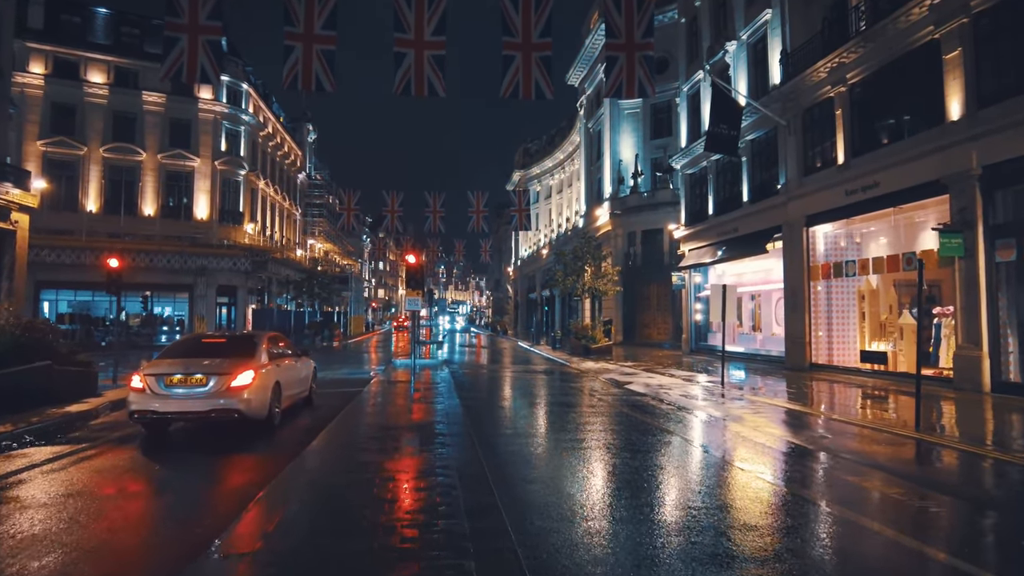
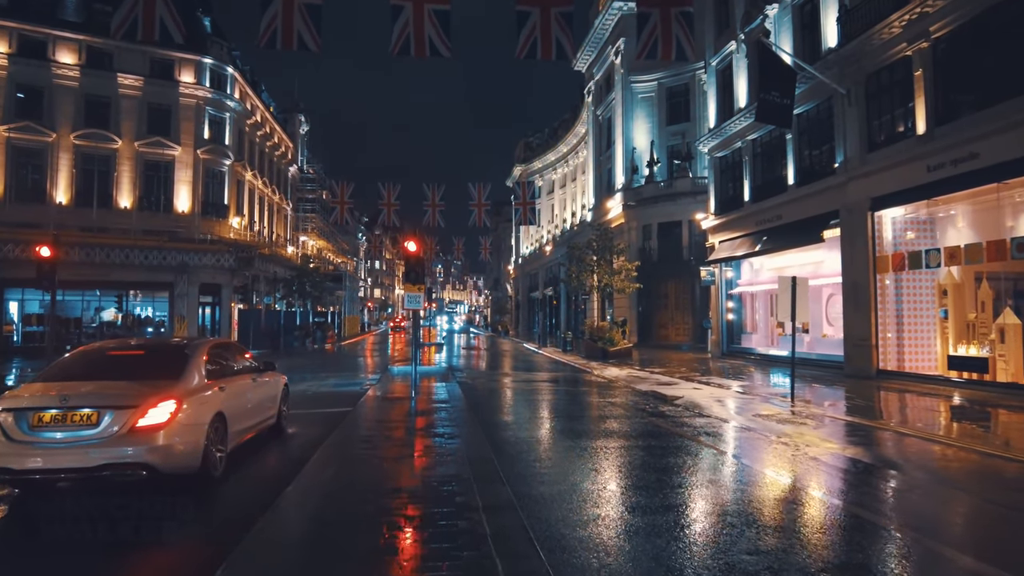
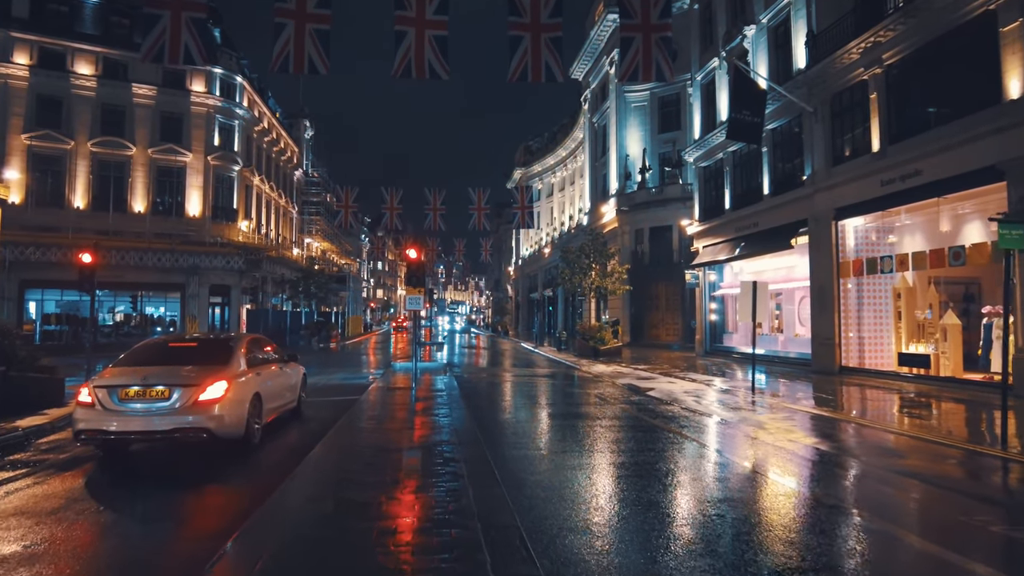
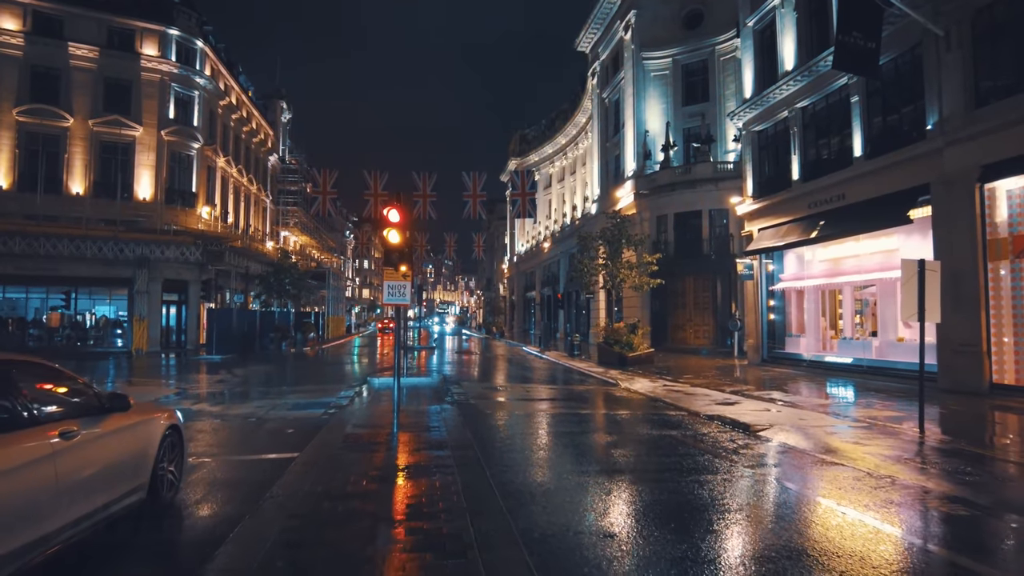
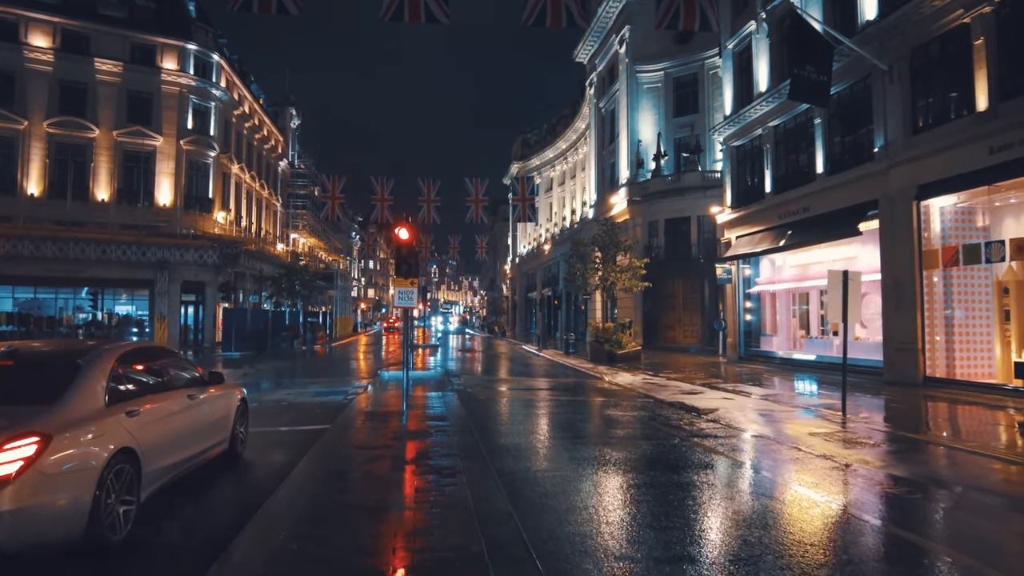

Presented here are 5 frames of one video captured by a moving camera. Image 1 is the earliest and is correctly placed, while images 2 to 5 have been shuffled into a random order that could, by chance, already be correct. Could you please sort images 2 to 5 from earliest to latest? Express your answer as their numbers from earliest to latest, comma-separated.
3, 2, 5, 4
